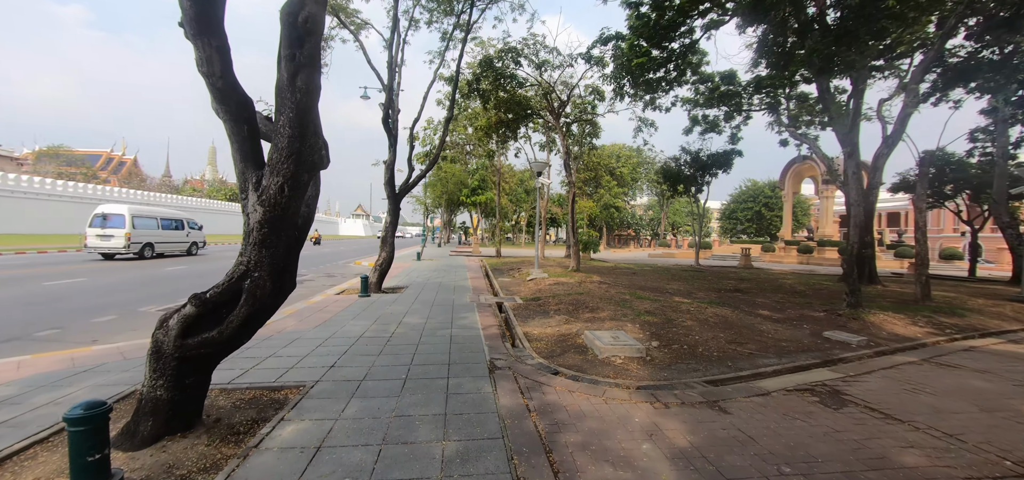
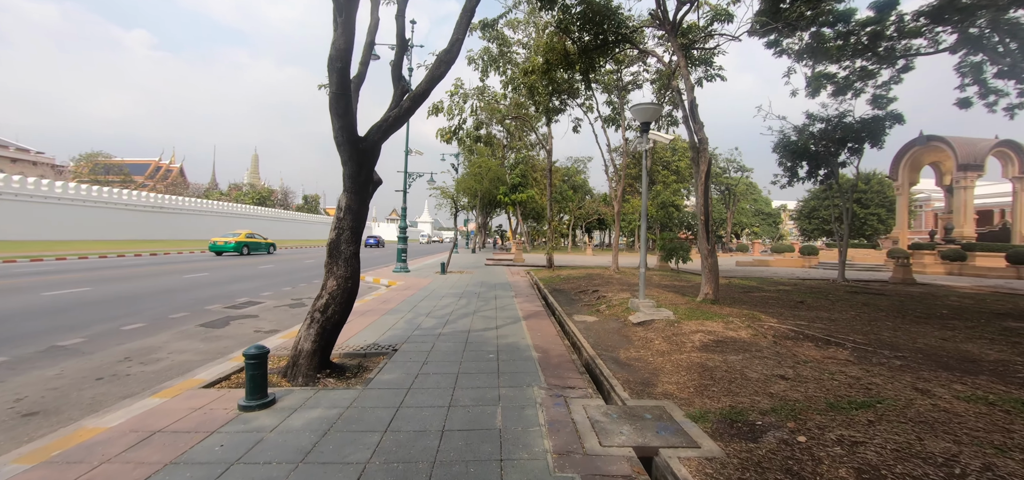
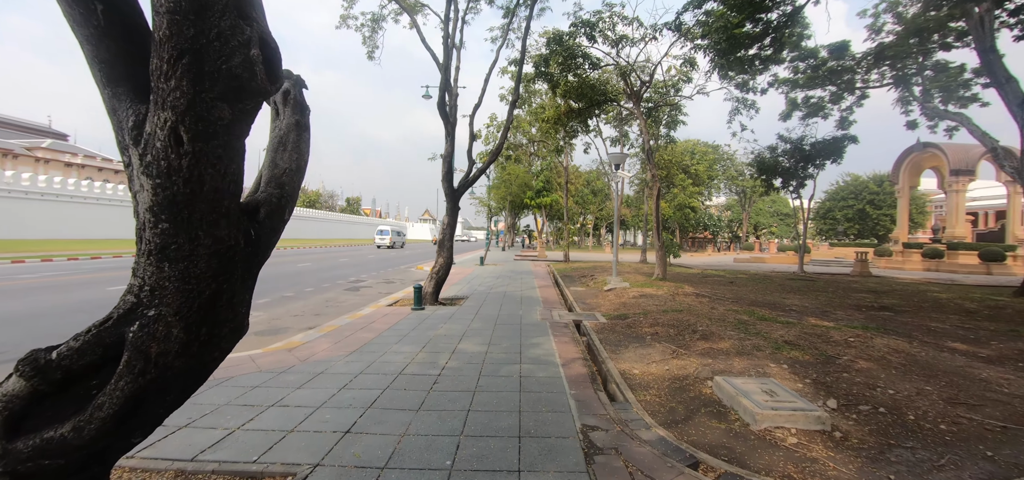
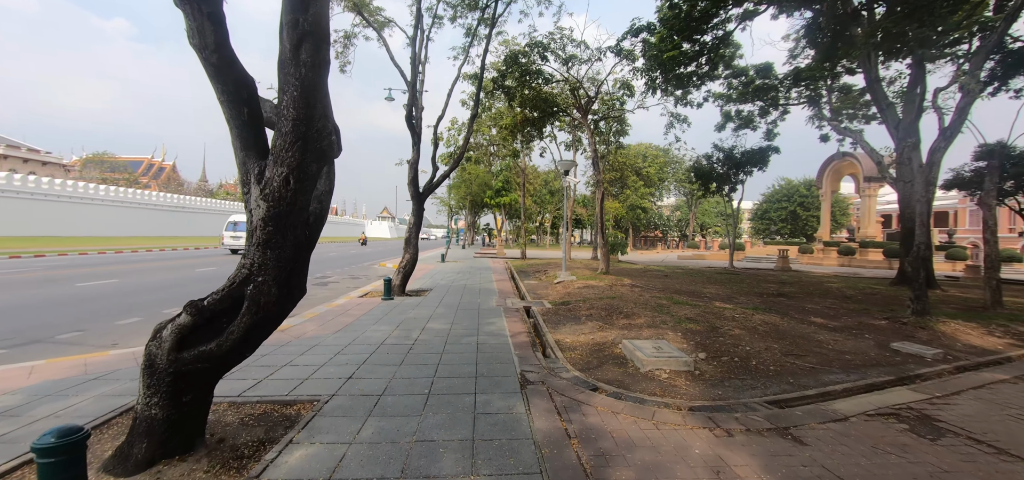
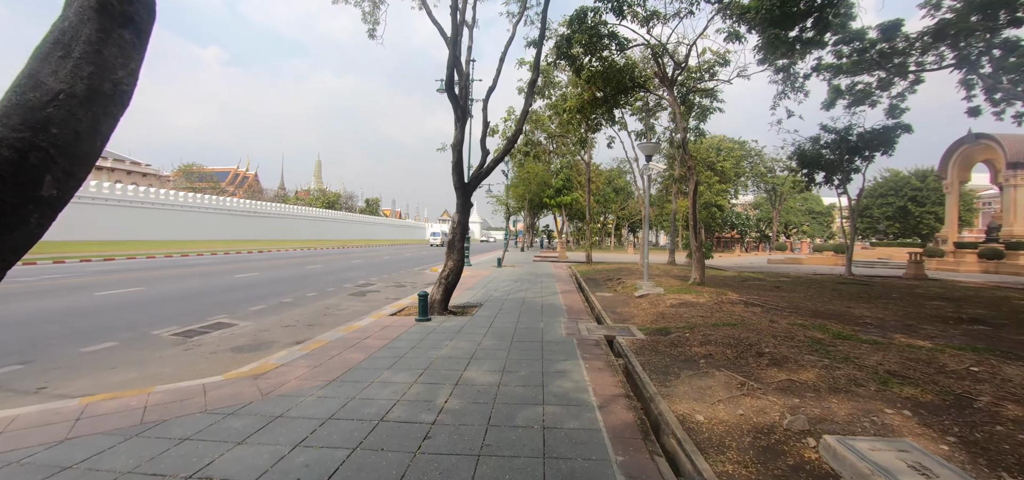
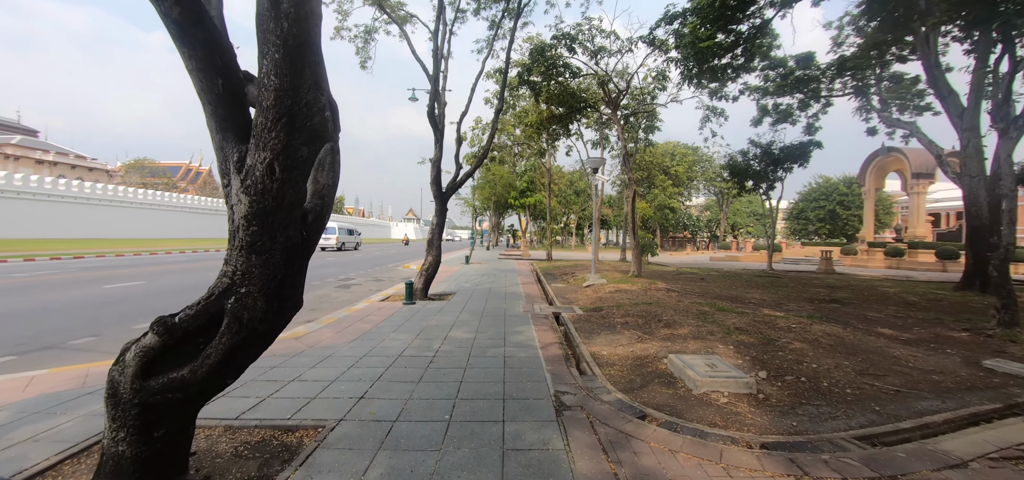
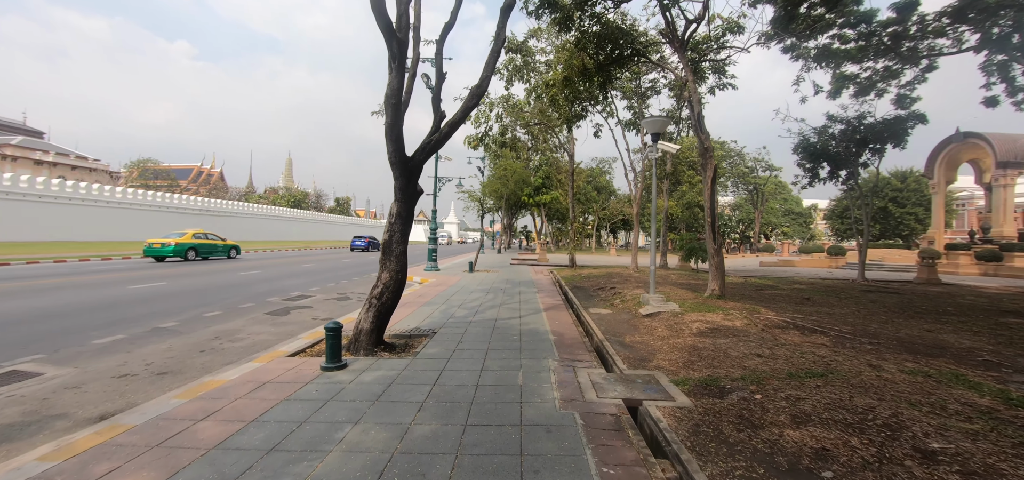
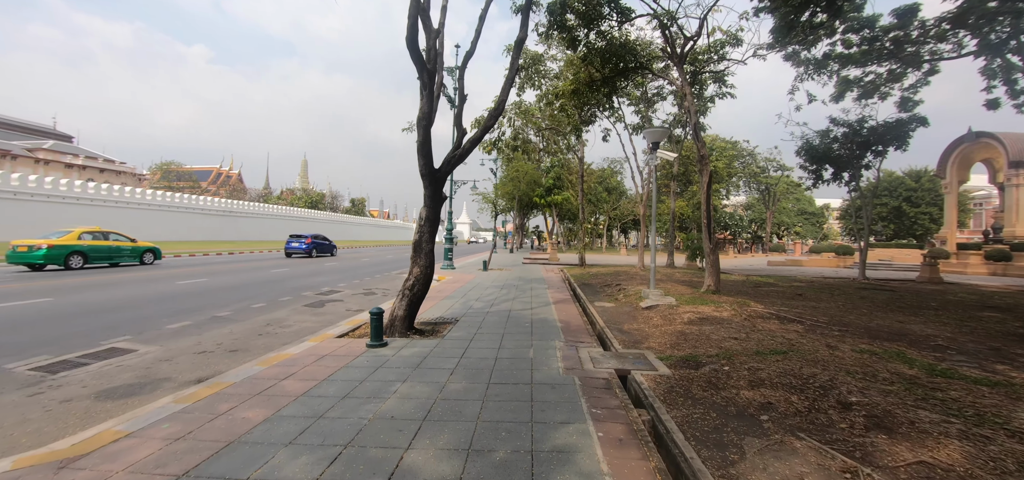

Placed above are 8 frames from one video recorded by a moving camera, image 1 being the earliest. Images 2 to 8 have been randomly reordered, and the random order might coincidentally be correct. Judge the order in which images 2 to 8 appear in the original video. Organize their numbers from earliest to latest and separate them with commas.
4, 6, 3, 5, 8, 7, 2
